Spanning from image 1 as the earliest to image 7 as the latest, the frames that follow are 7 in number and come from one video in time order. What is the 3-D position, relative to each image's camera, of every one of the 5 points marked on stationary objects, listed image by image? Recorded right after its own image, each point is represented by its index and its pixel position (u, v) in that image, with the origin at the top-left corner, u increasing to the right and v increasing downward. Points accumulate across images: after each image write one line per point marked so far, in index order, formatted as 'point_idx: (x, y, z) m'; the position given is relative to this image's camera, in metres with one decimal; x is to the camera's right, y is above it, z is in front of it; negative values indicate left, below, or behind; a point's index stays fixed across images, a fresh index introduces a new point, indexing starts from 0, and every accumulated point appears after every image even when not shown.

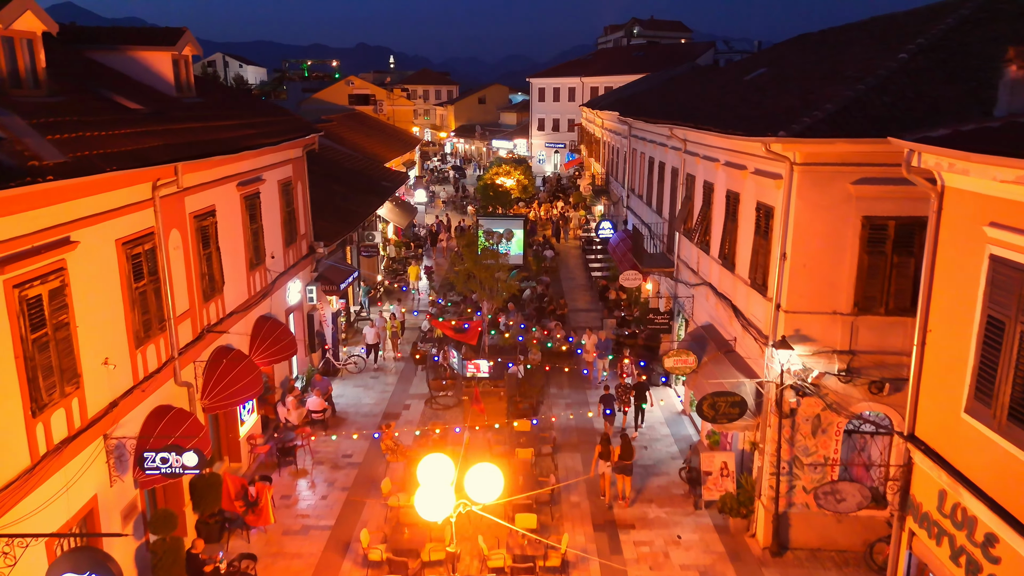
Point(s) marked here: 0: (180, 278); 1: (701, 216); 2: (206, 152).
0: (-4.8, +0.1, +11.6) m
1: (+3.6, +1.4, +15.6) m
2: (-4.5, +2.0, +11.9) m
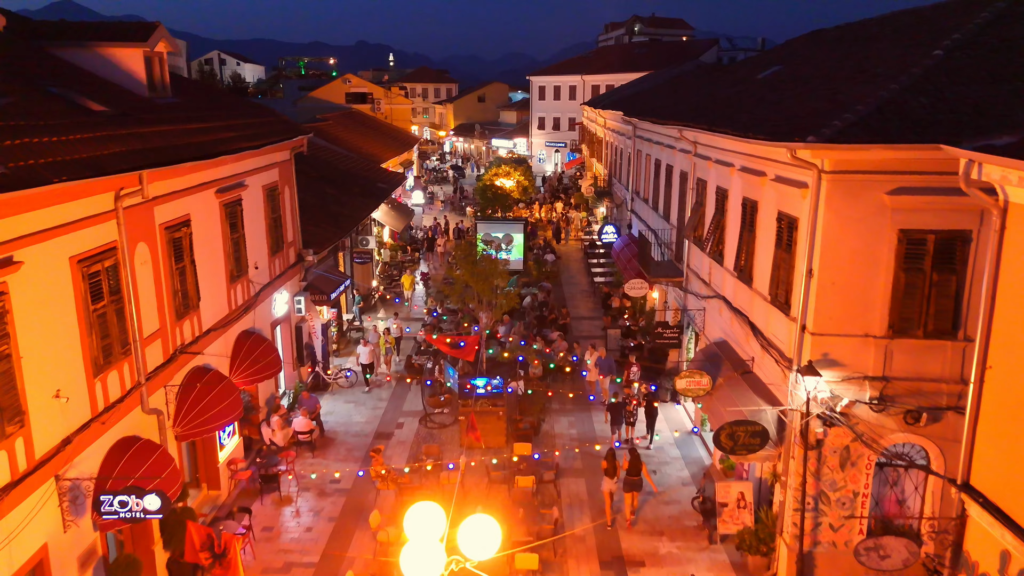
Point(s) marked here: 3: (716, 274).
0: (-4.8, -0.1, +10.6) m
1: (+3.6, +1.1, +14.6) m
2: (-4.5, +1.7, +10.9) m
3: (+3.7, +0.2, +14.6) m
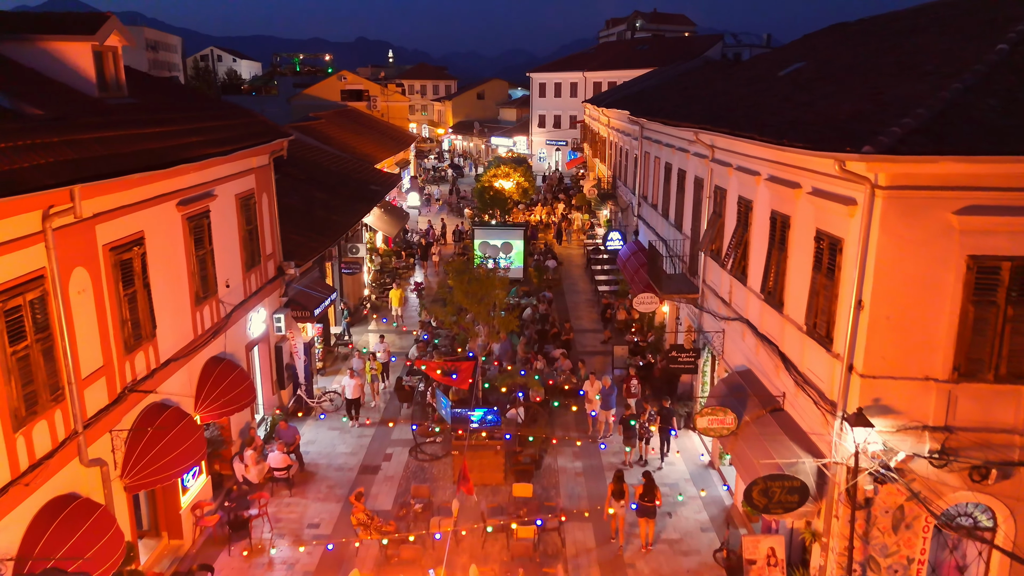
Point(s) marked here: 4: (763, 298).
0: (-4.8, -0.5, +9.2) m
1: (+3.6, +0.8, +13.1) m
2: (-4.5, +1.4, +9.4) m
3: (+3.6, -0.1, +13.1) m
4: (+3.6, -0.1, +11.7) m
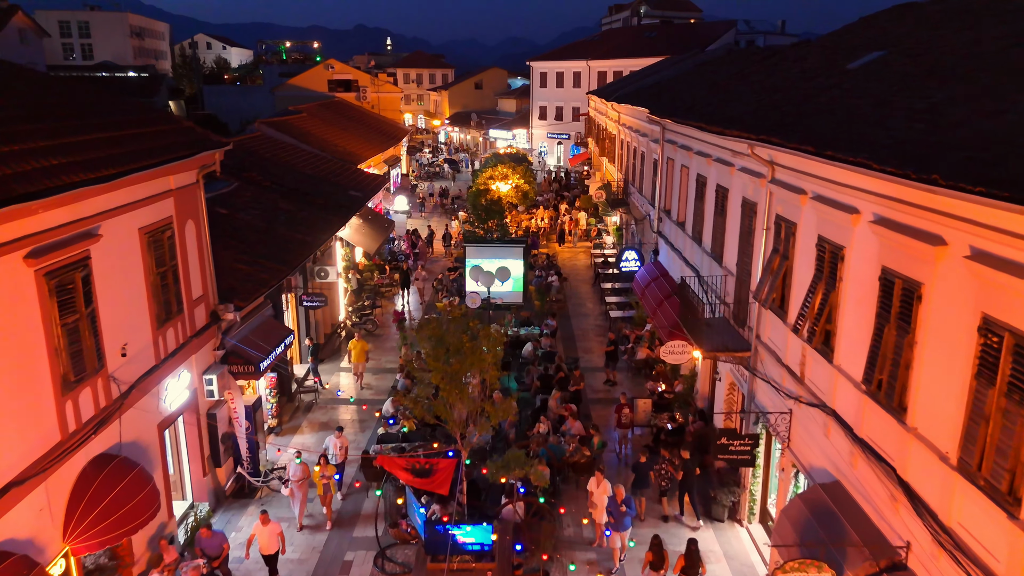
0: (-4.8, -1.4, +5.6) m
1: (+3.5, -0.1, +9.6) m
2: (-4.5, +0.5, +5.9) m
3: (+3.6, -1.0, +9.6) m
4: (+3.6, -1.0, +8.2) m
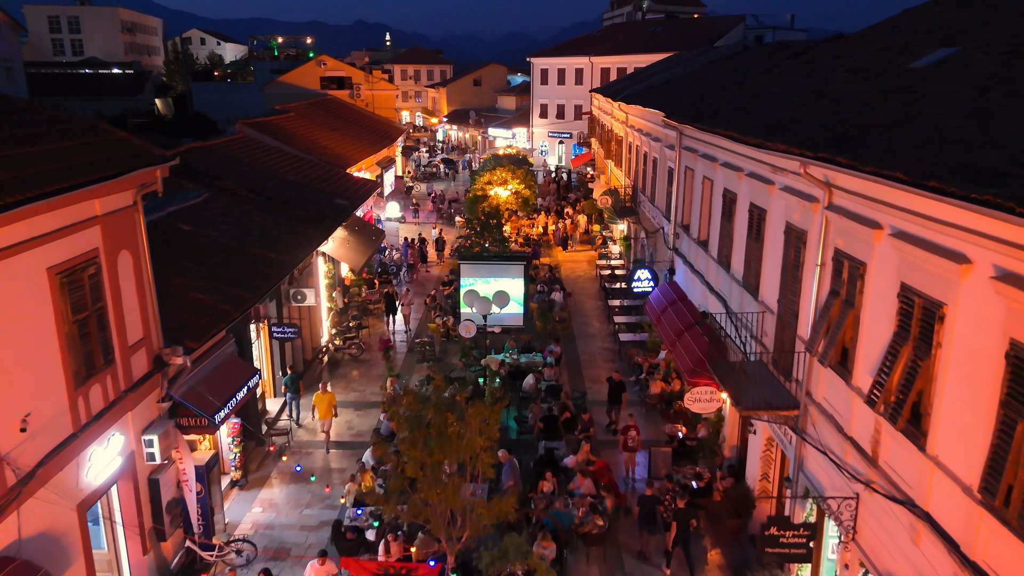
0: (-4.8, -2.0, +3.6) m
1: (+3.5, -0.6, +7.5) m
2: (-4.5, -0.1, +3.8) m
3: (+3.6, -1.5, +7.6) m
4: (+3.5, -1.6, +6.1) m
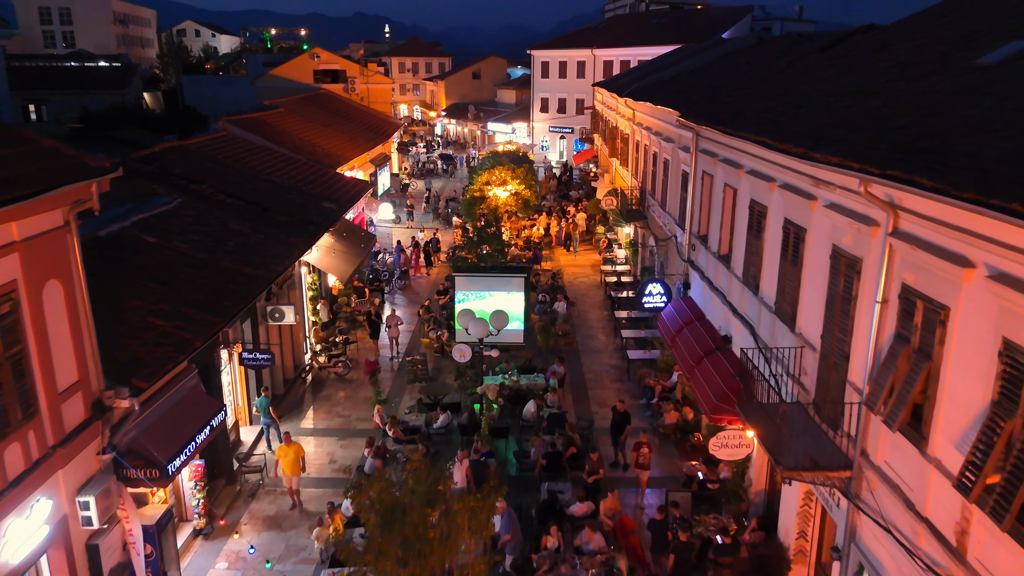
0: (-4.9, -2.4, +2.1) m
1: (+3.5, -1.1, +6.0) m
2: (-4.6, -0.6, +2.2) m
3: (+3.6, -1.9, +6.0) m
4: (+3.5, -2.0, +4.6) m
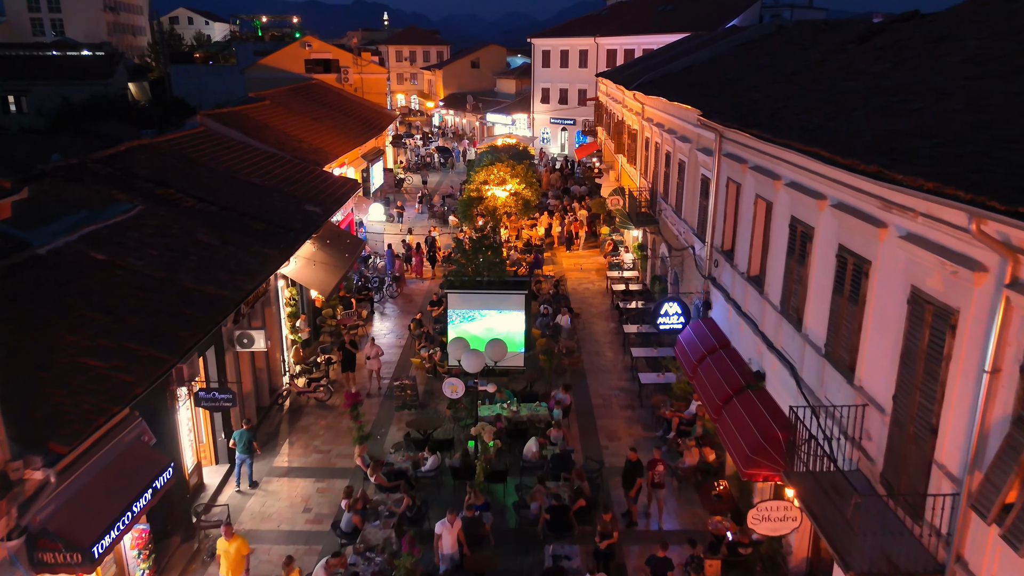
0: (-4.9, -3.0, +0.3) m
1: (+3.5, -1.6, +4.2) m
2: (-4.6, -1.1, +0.5) m
3: (+3.6, -2.4, +4.2) m
4: (+3.5, -2.5, +2.8) m
